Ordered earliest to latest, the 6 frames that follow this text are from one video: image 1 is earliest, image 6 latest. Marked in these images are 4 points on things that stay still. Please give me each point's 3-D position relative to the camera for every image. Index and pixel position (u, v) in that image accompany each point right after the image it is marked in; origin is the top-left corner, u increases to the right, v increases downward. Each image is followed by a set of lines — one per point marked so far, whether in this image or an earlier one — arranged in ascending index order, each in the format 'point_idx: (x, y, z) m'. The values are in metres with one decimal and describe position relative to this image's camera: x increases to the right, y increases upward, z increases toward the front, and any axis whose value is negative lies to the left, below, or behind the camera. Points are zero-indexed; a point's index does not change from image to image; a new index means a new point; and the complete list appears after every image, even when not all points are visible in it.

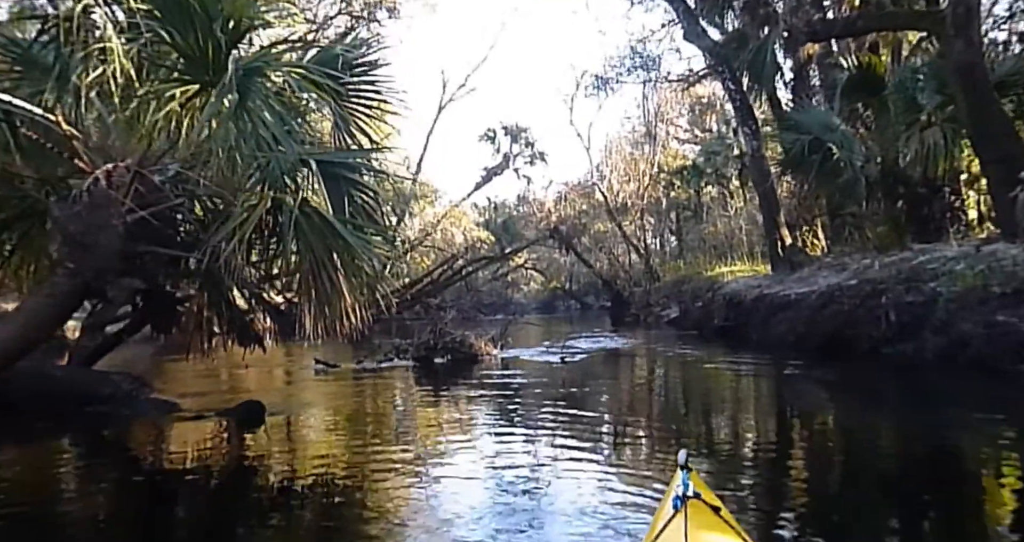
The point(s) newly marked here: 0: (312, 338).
0: (-1.4, -0.5, +6.1) m
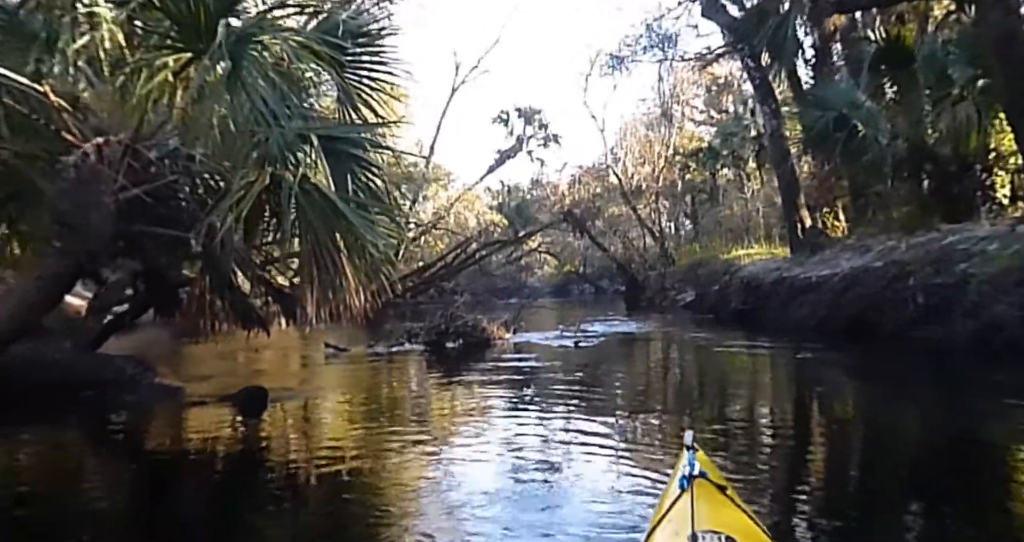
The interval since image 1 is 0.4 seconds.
0: (-1.3, -0.4, +5.8) m
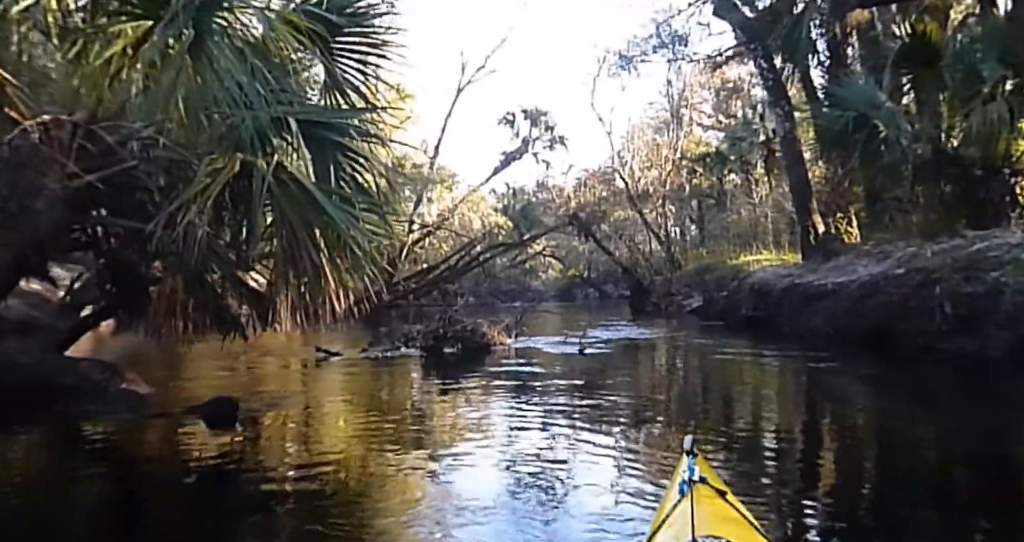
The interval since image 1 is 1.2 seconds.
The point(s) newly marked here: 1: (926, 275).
0: (-1.3, -0.3, +5.4) m
1: (+5.7, -0.1, +11.5) m
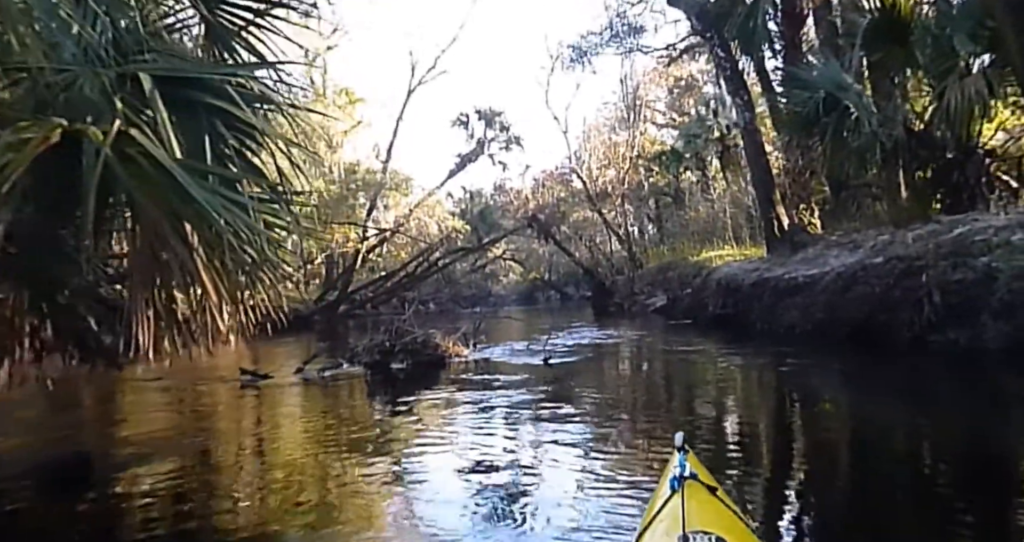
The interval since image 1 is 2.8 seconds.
0: (-1.6, -0.4, +4.6) m
1: (+5.1, +0.1, +11.0) m
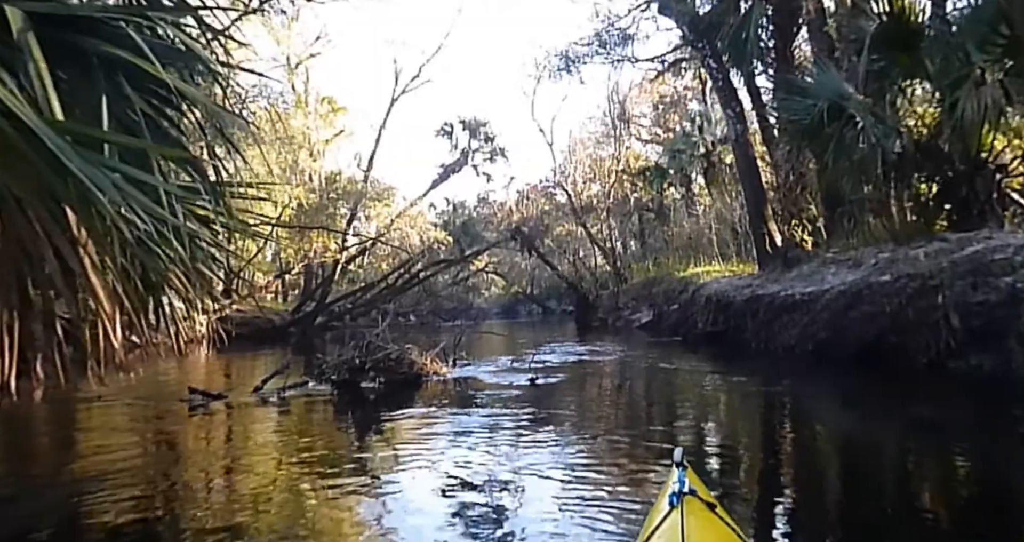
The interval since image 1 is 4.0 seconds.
0: (-1.7, -0.4, +3.9) m
1: (+4.9, -0.1, +10.5) m
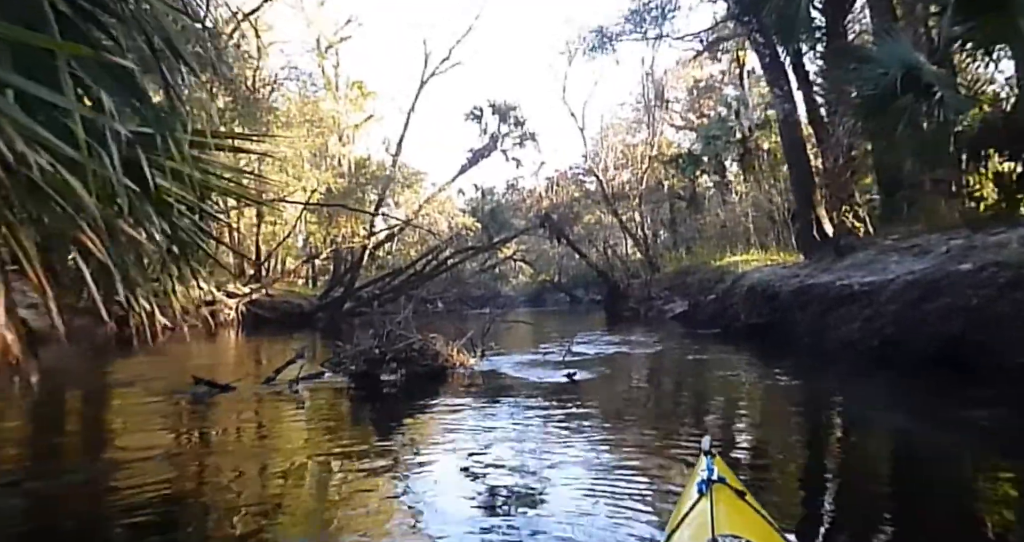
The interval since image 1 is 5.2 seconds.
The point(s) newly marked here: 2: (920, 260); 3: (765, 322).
0: (-1.5, -0.3, +3.2) m
1: (+5.3, 0.0, +9.6) m
2: (+5.2, +0.1, +11.2) m
3: (+4.6, -1.0, +15.8) m
